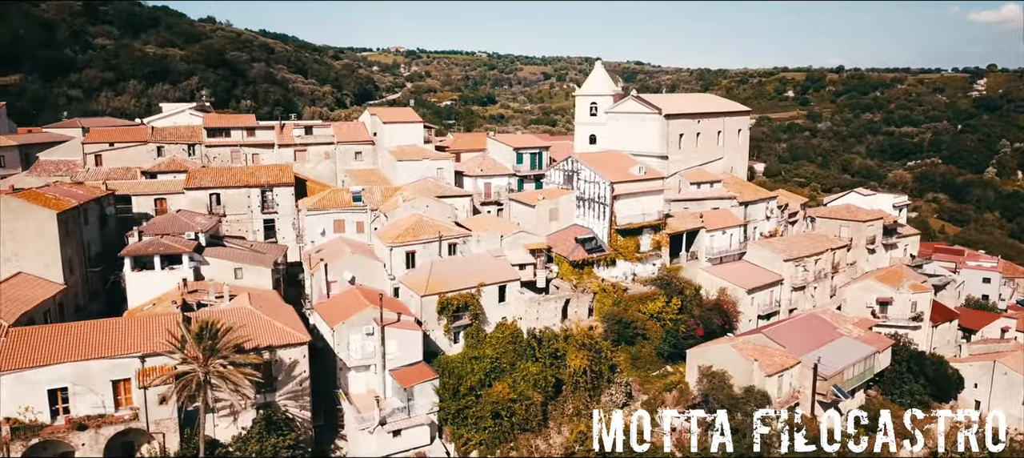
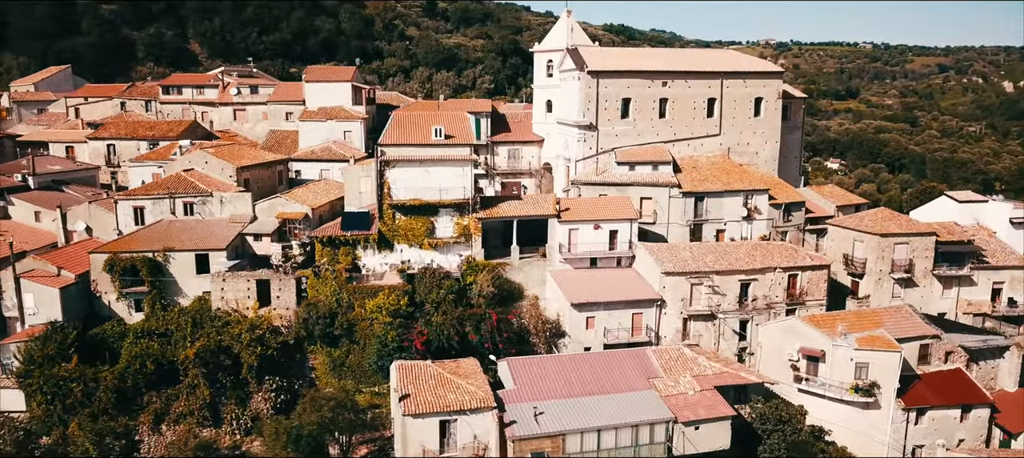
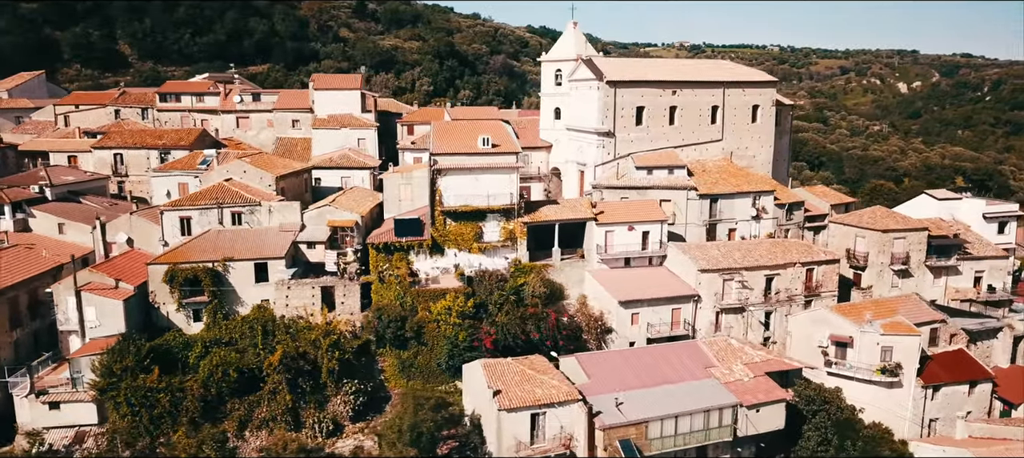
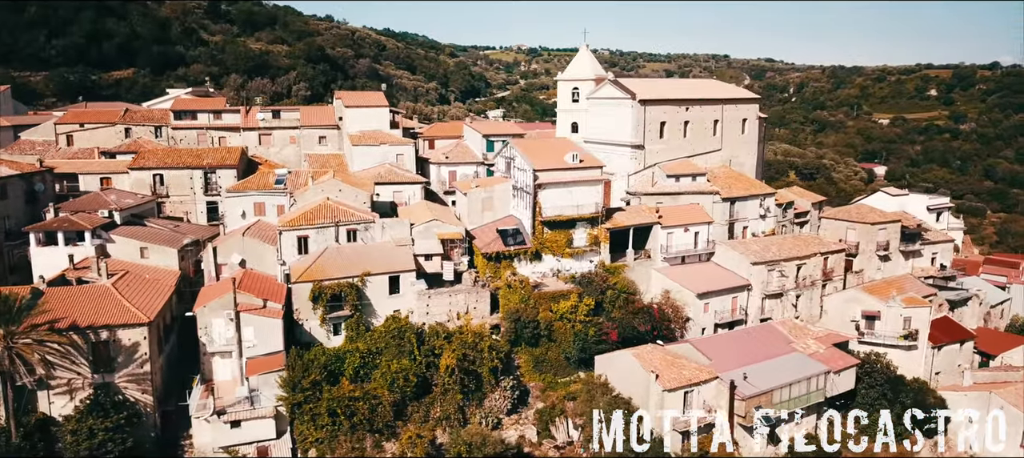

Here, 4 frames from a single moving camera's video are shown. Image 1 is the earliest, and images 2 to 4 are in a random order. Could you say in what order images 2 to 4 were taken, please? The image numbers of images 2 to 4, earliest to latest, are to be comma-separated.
4, 3, 2
